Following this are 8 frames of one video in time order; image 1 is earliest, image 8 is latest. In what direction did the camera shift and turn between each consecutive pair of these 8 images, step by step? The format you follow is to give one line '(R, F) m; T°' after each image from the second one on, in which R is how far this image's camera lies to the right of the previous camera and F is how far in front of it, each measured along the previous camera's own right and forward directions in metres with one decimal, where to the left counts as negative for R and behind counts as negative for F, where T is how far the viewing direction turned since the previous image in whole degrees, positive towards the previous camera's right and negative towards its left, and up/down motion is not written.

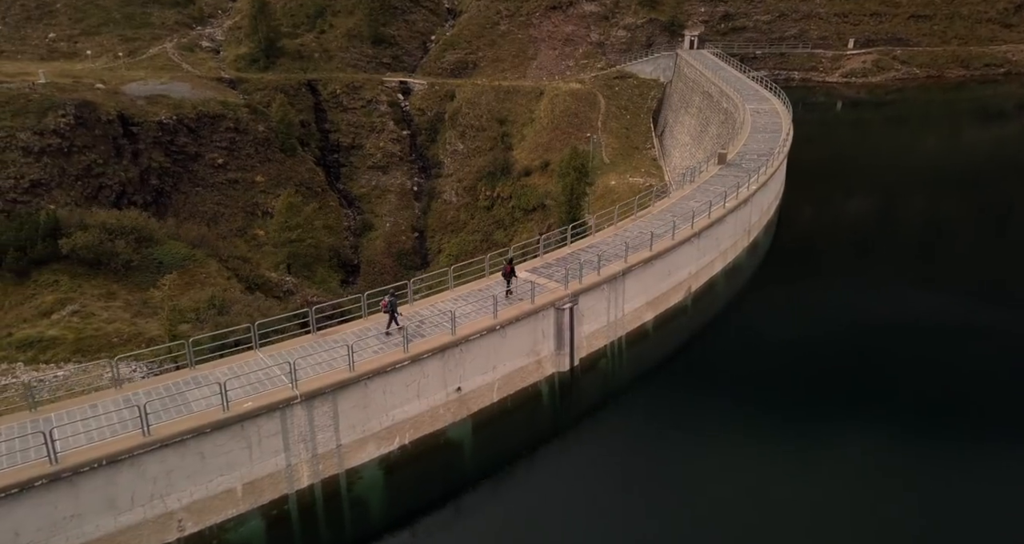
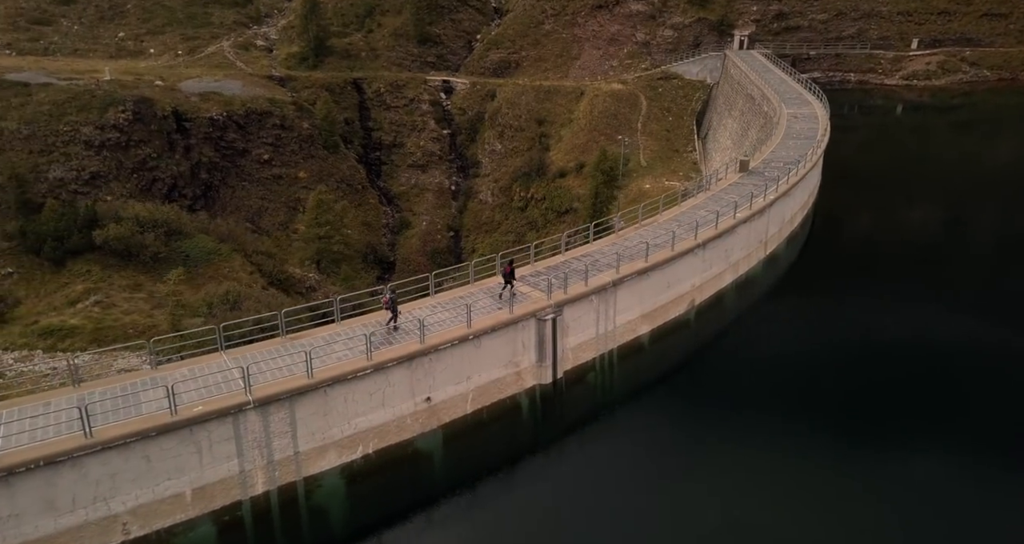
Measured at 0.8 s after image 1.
(+2.2, +0.4) m; -4°
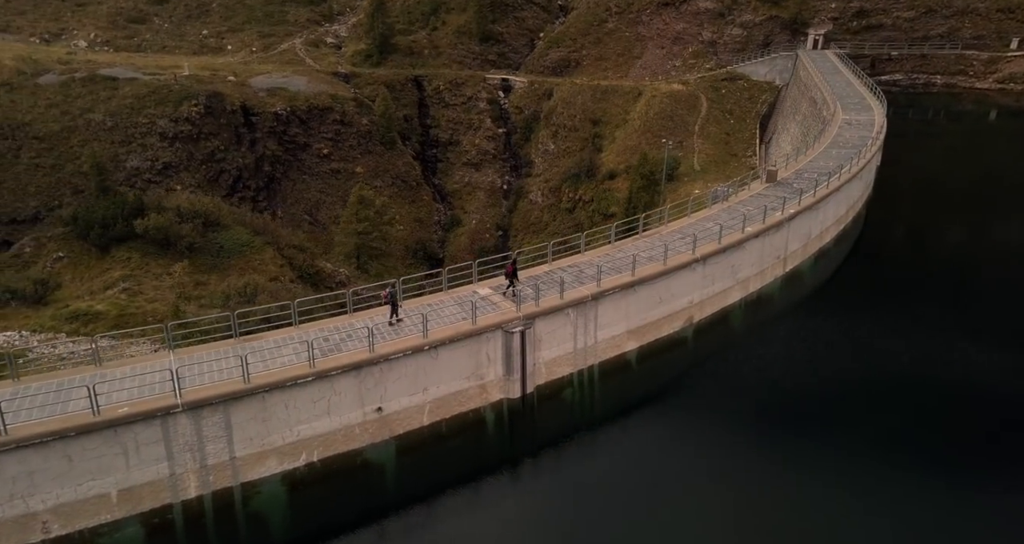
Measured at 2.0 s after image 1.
(+3.2, +0.9) m; -6°
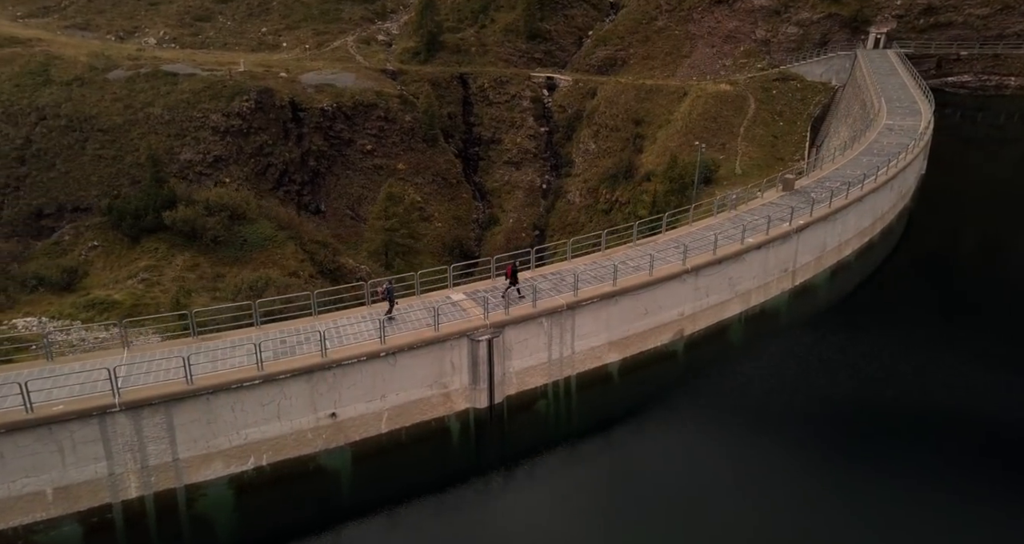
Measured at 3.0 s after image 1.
(+2.7, +0.8) m; -5°
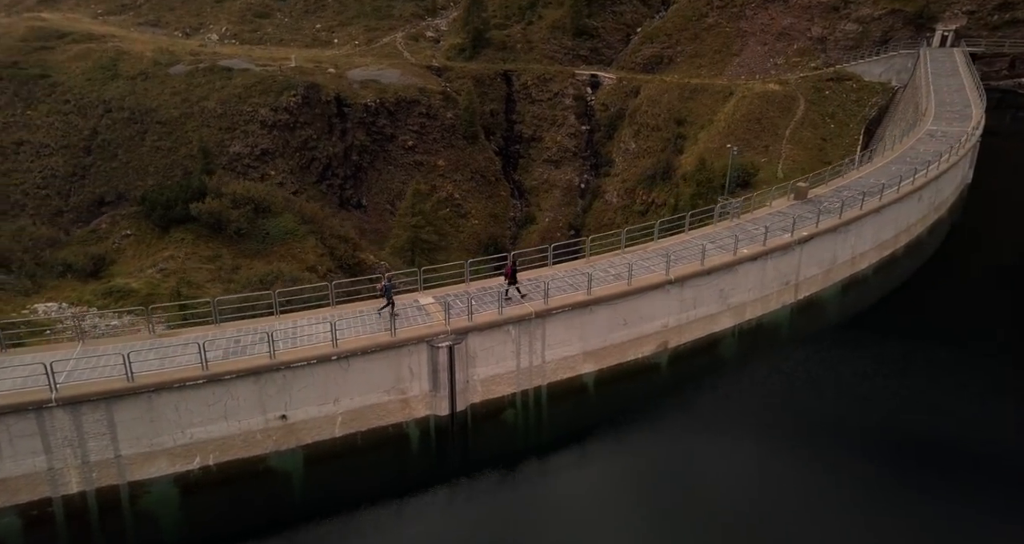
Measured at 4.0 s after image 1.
(+2.7, +0.8) m; -5°
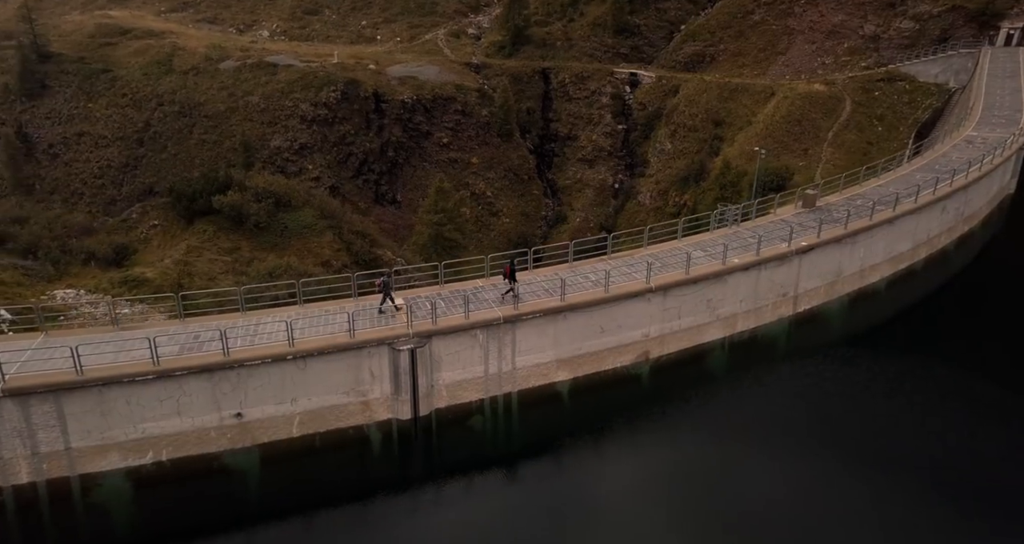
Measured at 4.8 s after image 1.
(+2.4, +0.7) m; -4°
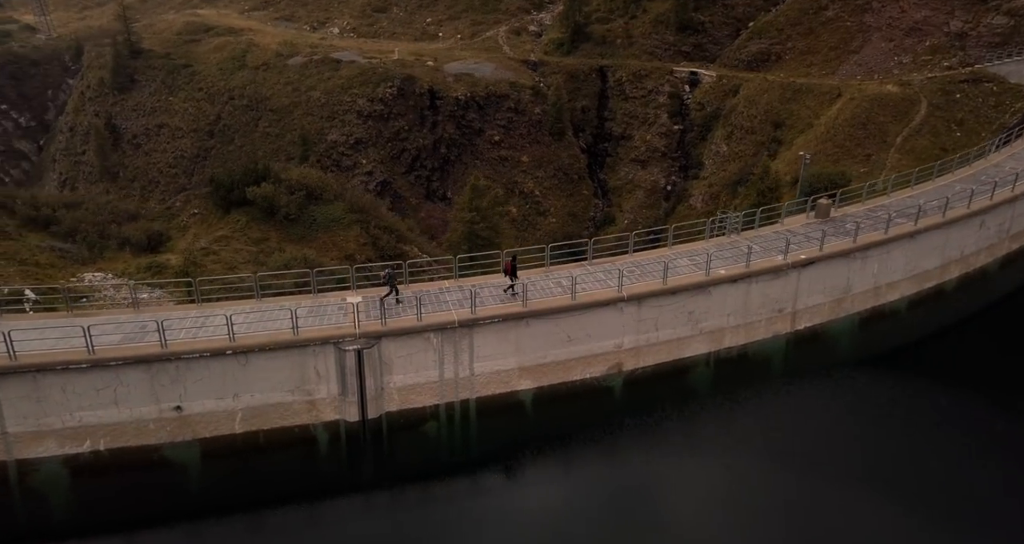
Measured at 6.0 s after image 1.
(+3.2, +1.3) m; -6°
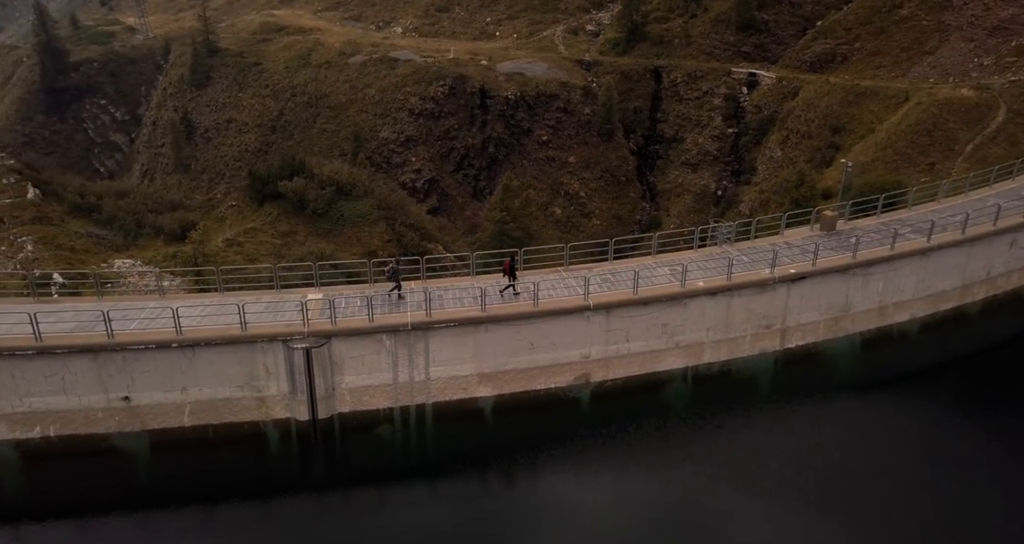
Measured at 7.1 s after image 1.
(+2.9, +1.0) m; -5°
